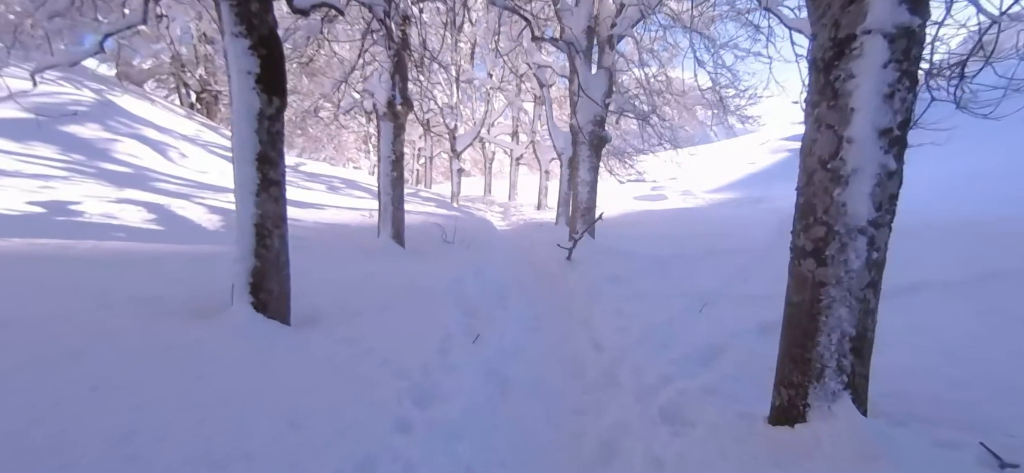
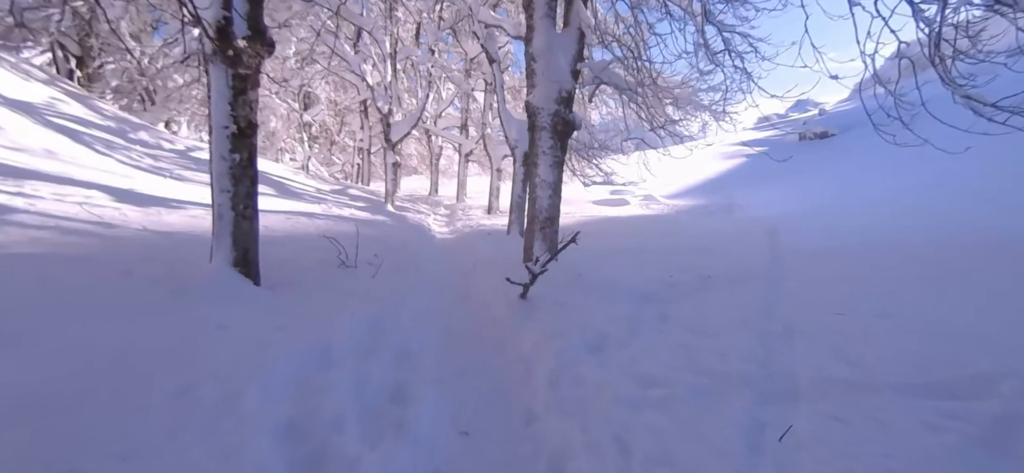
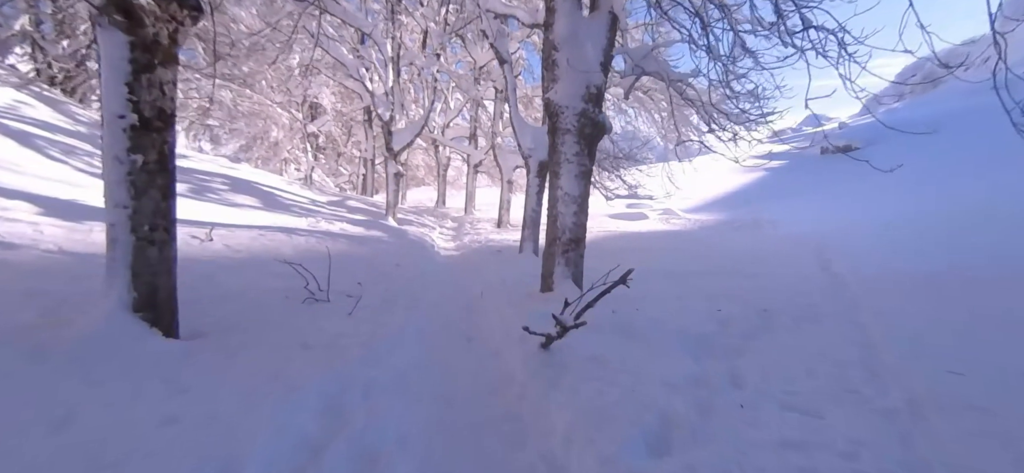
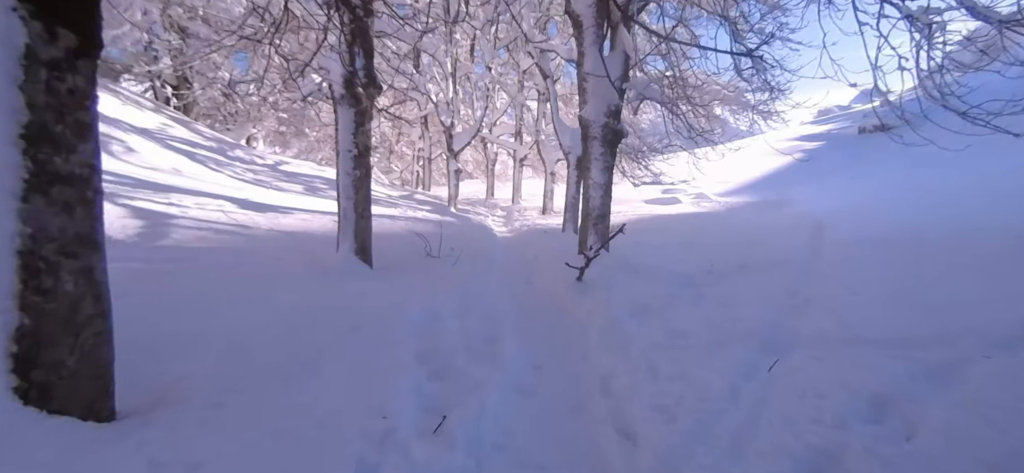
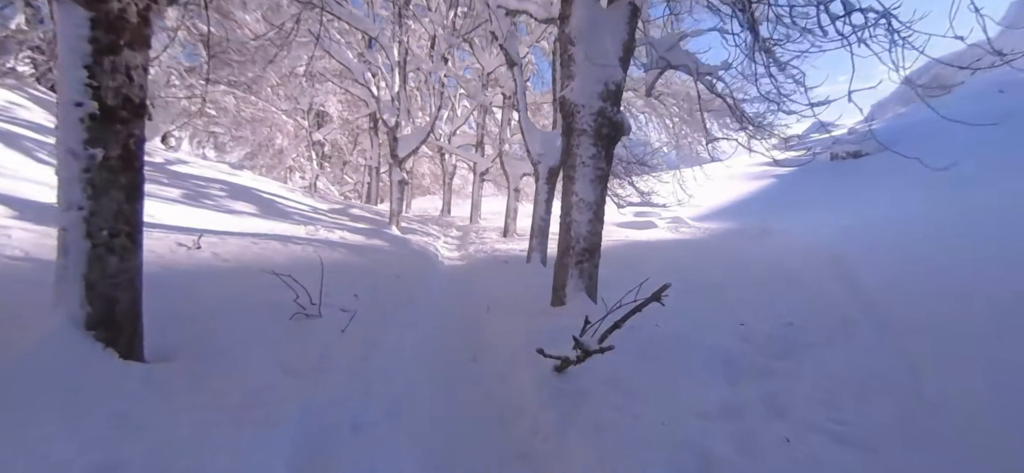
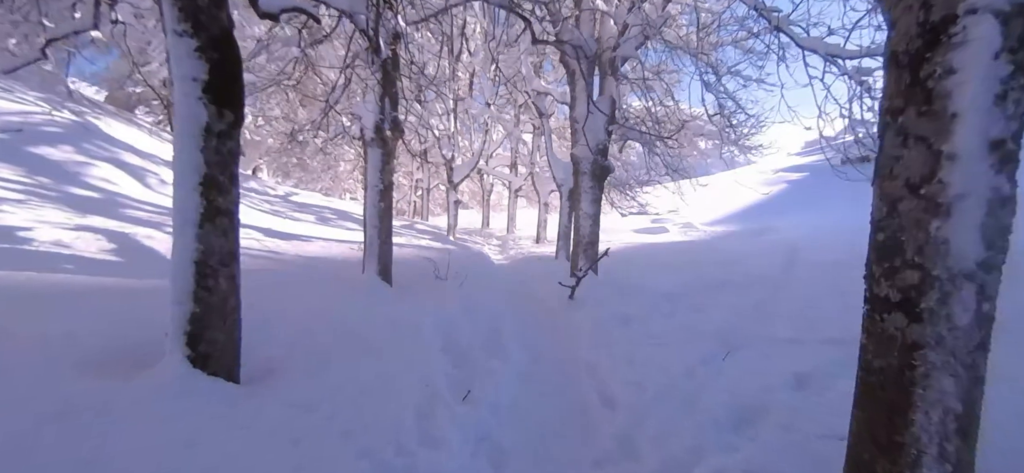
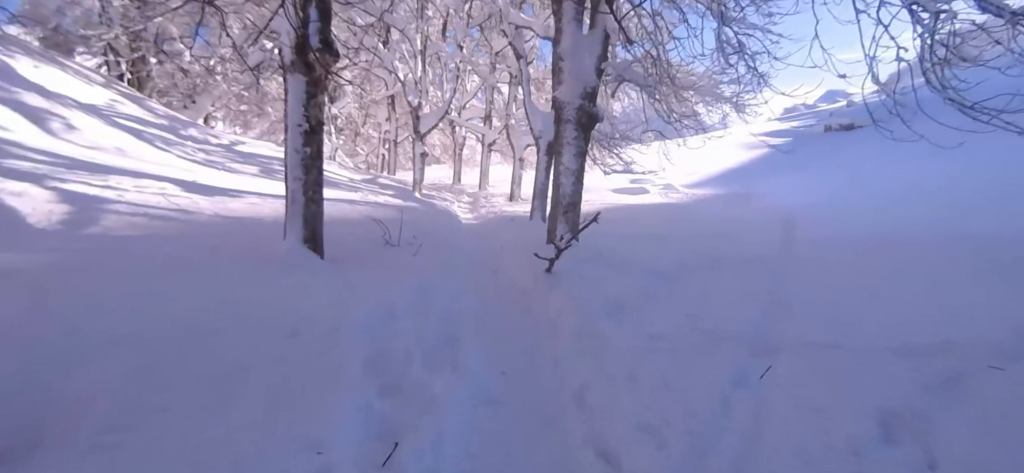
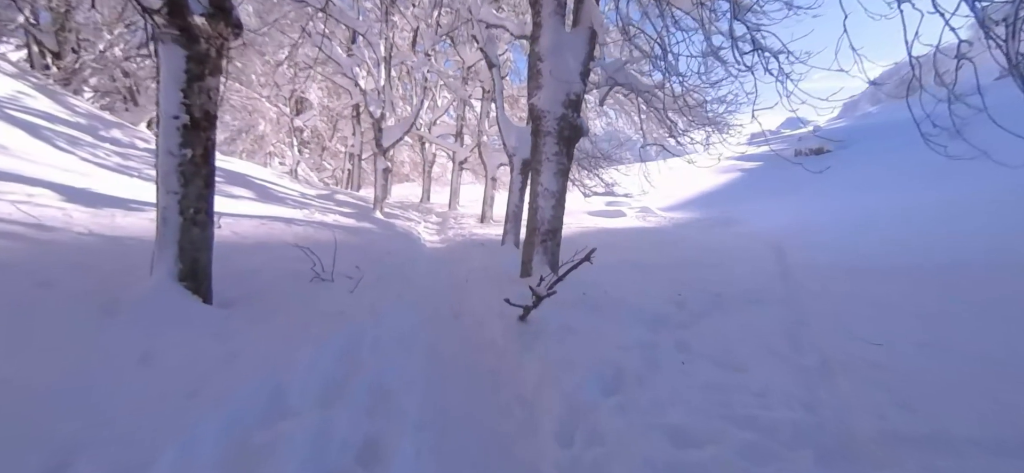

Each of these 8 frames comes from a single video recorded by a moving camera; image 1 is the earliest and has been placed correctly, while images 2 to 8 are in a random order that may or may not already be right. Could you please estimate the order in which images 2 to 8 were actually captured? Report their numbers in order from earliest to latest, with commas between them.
6, 4, 7, 2, 8, 3, 5
